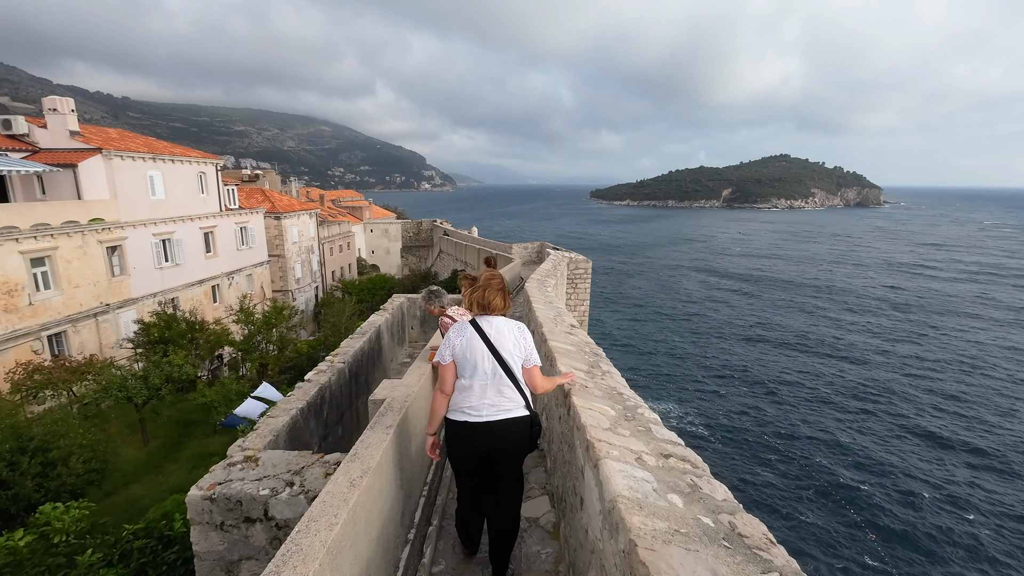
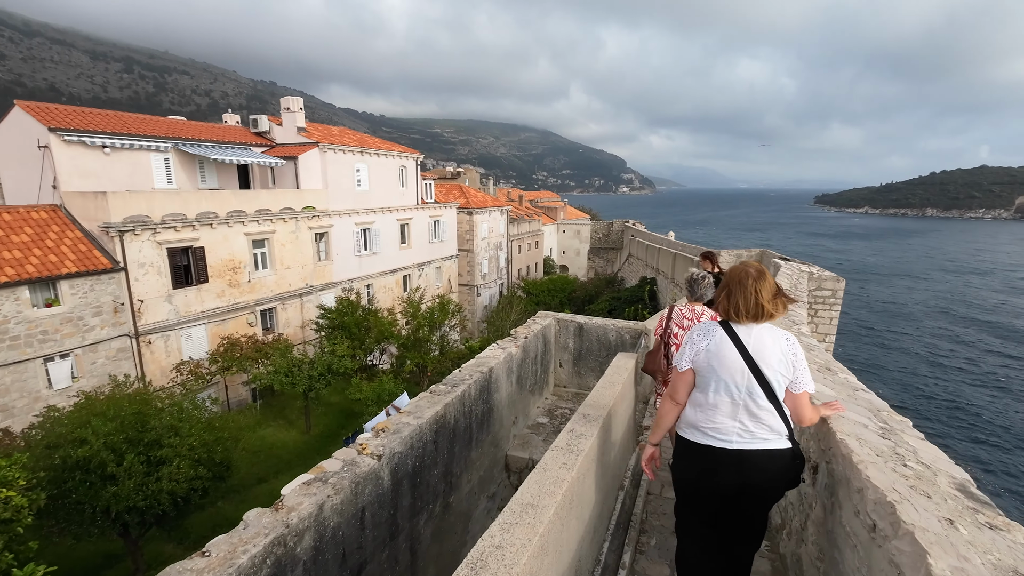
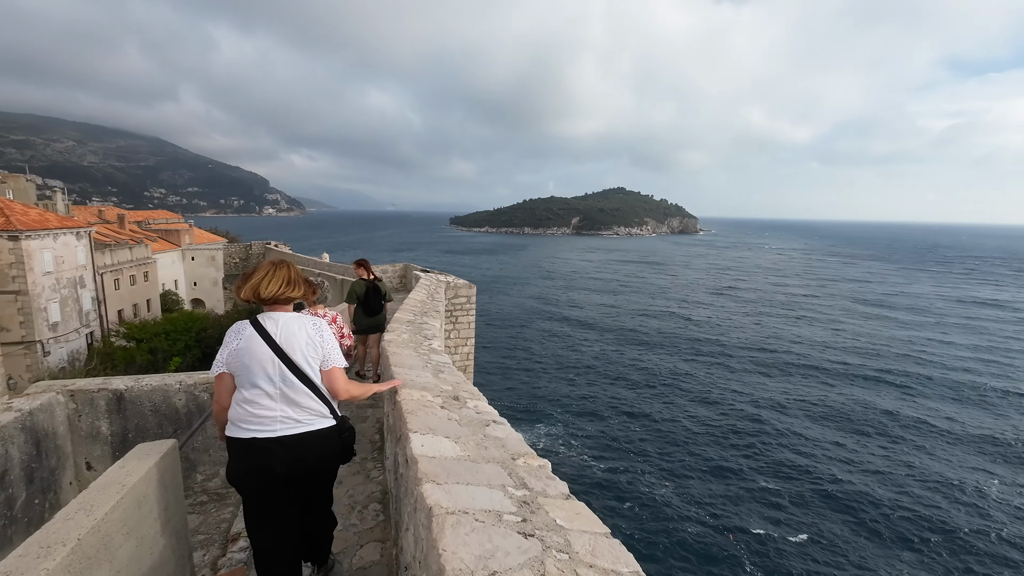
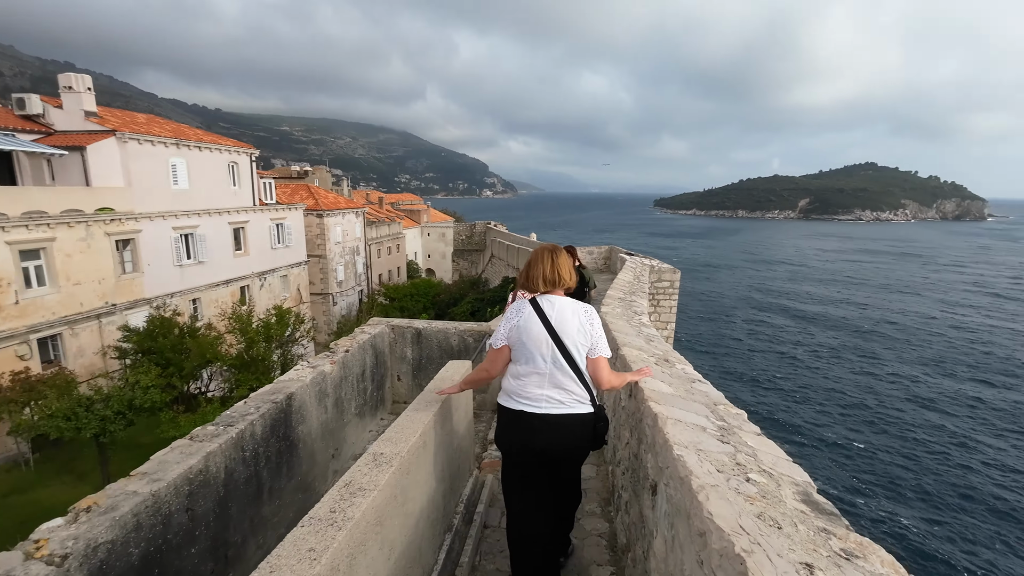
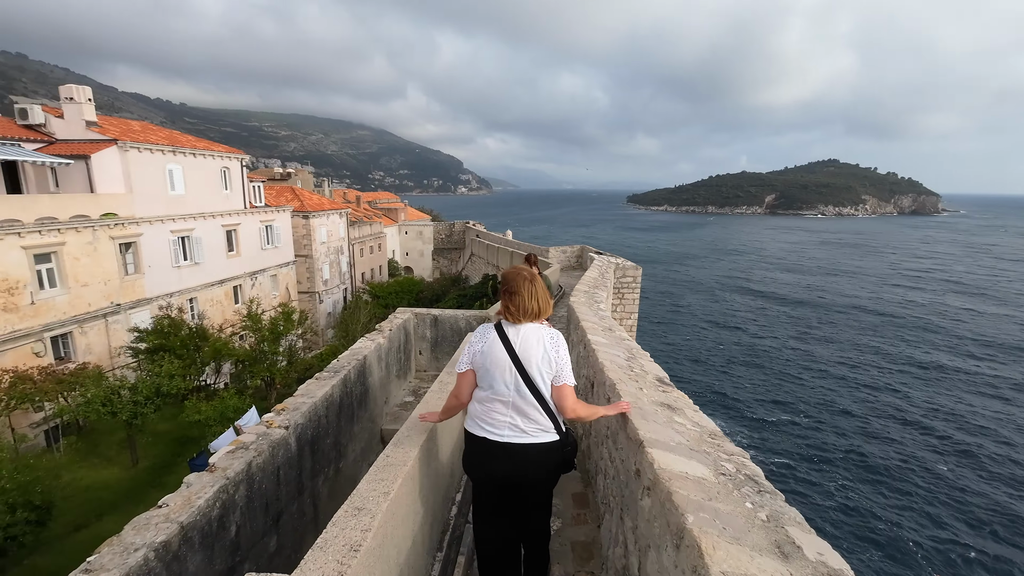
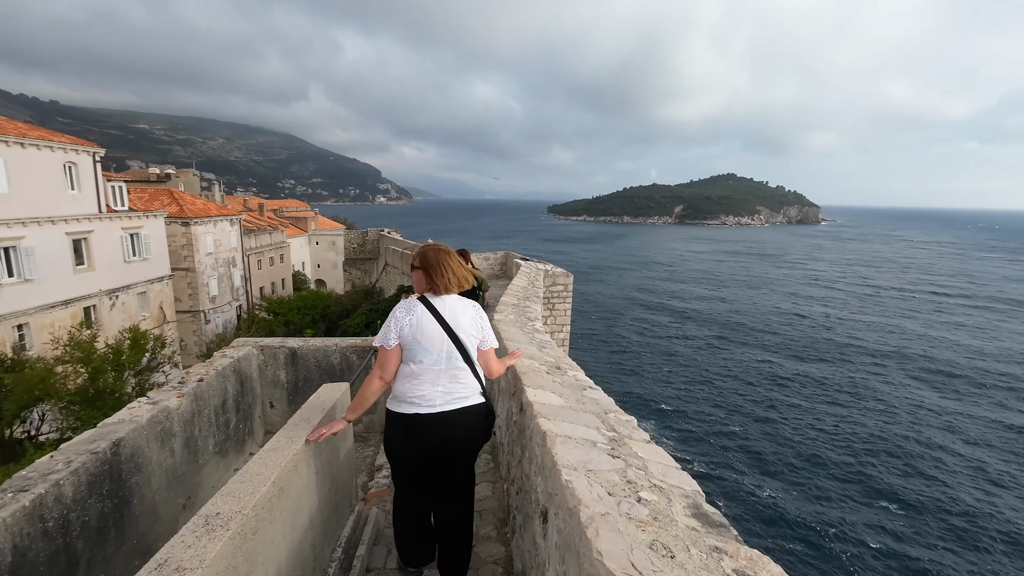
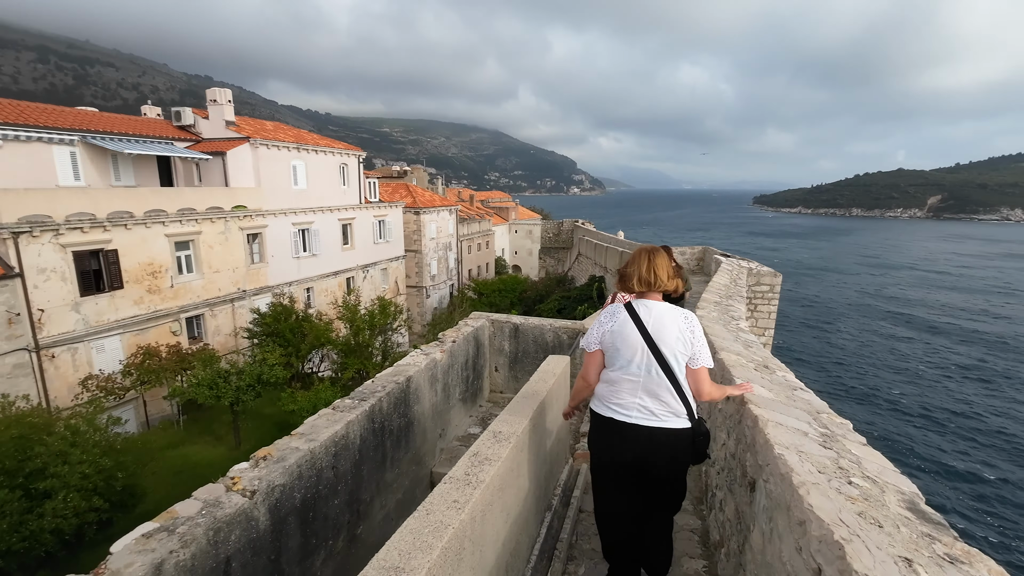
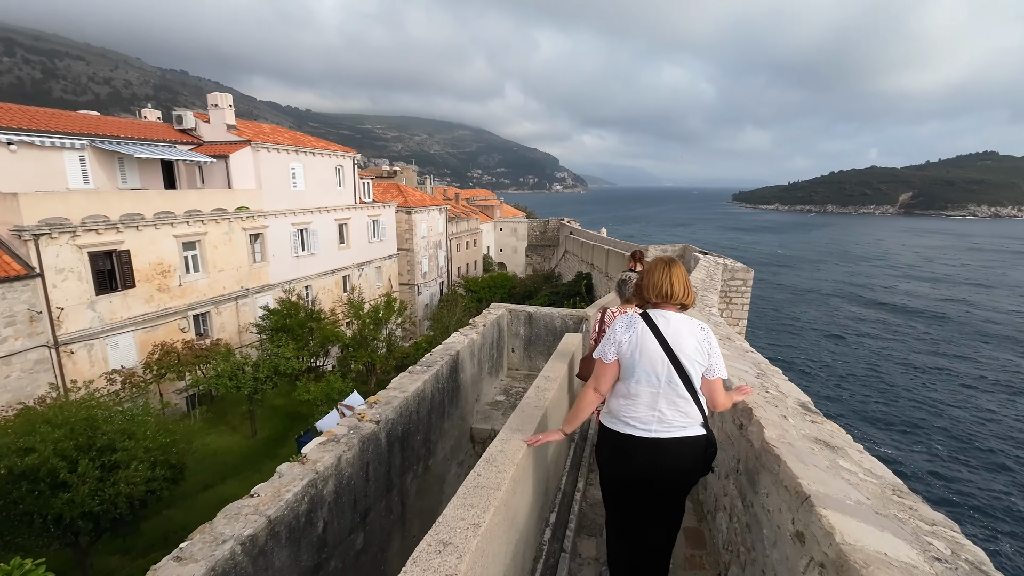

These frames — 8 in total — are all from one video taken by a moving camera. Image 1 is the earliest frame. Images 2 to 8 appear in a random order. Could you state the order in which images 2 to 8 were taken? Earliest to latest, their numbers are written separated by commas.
5, 8, 2, 7, 4, 6, 3
